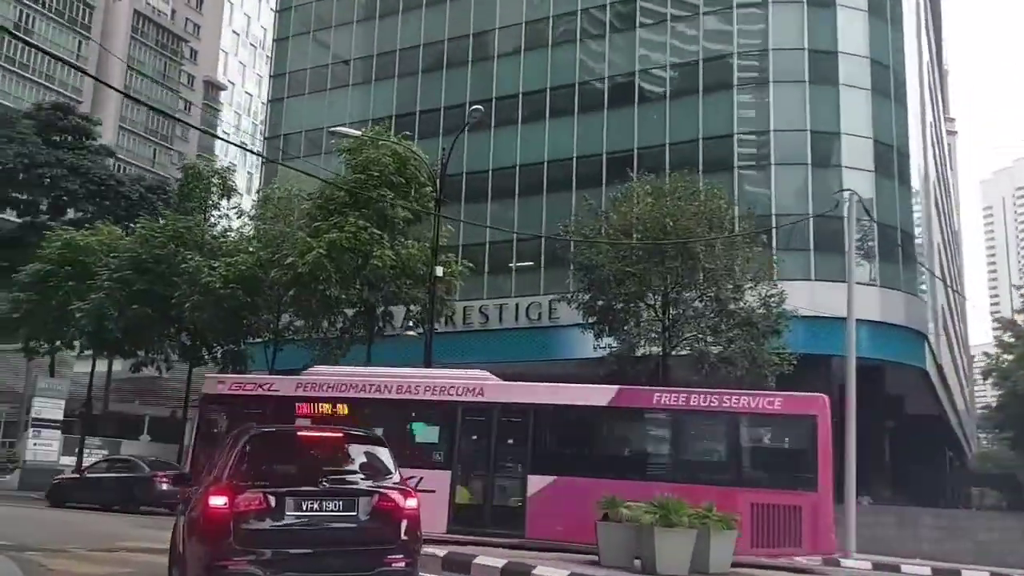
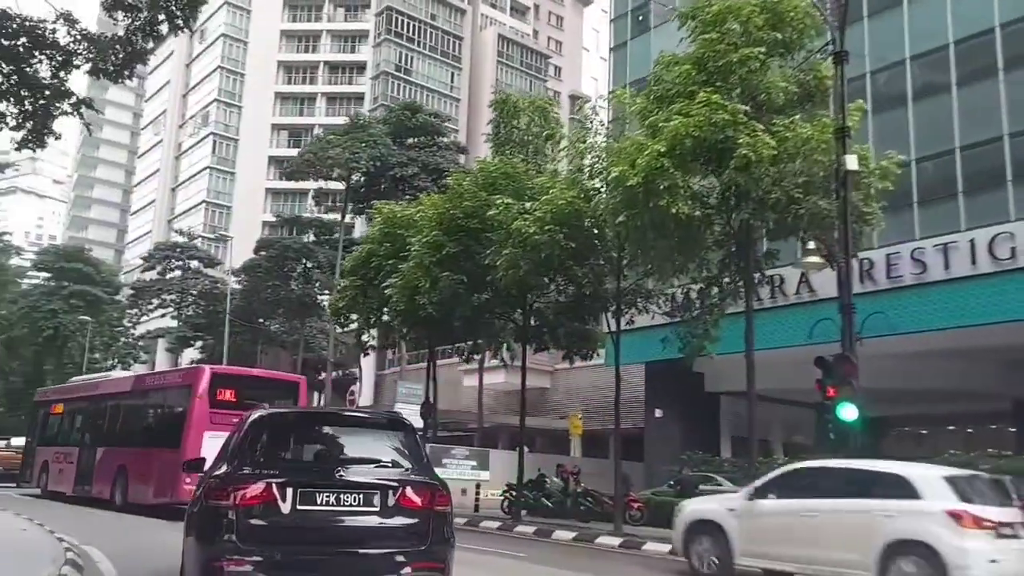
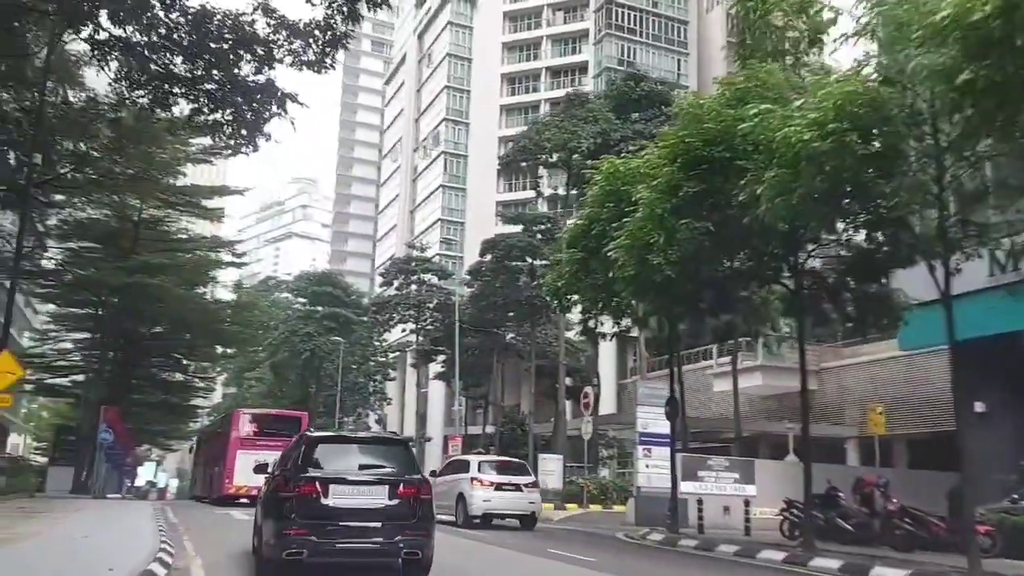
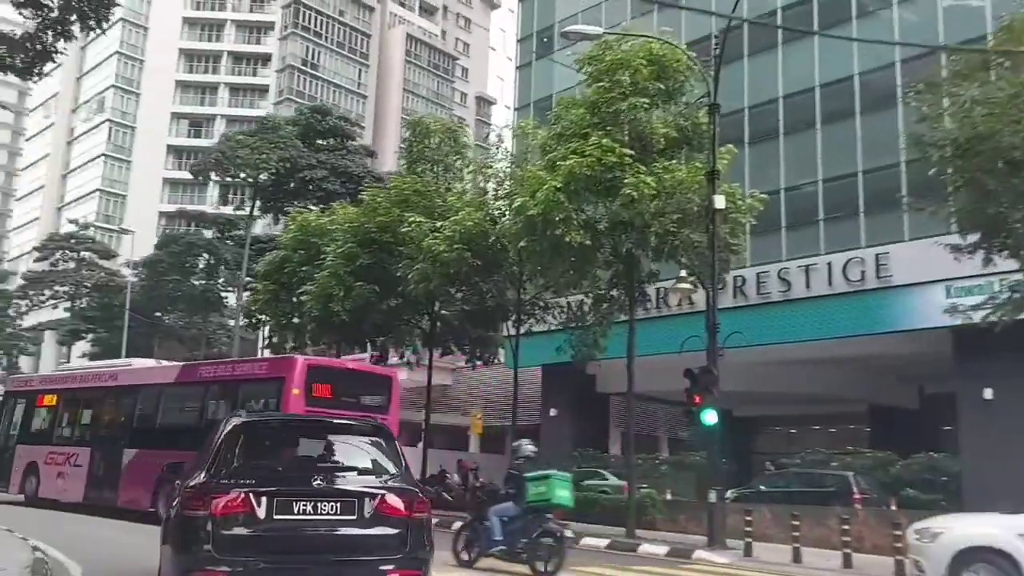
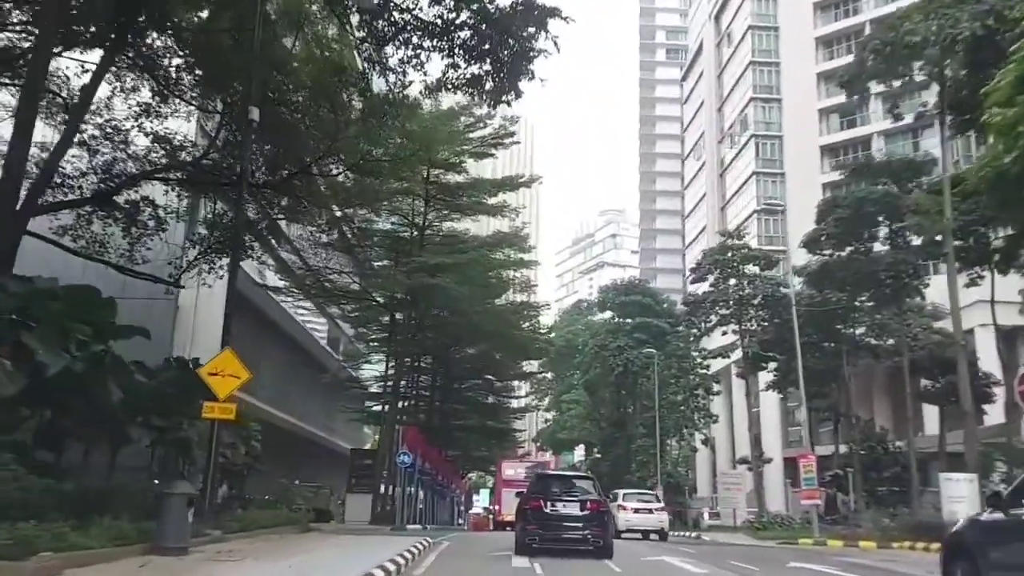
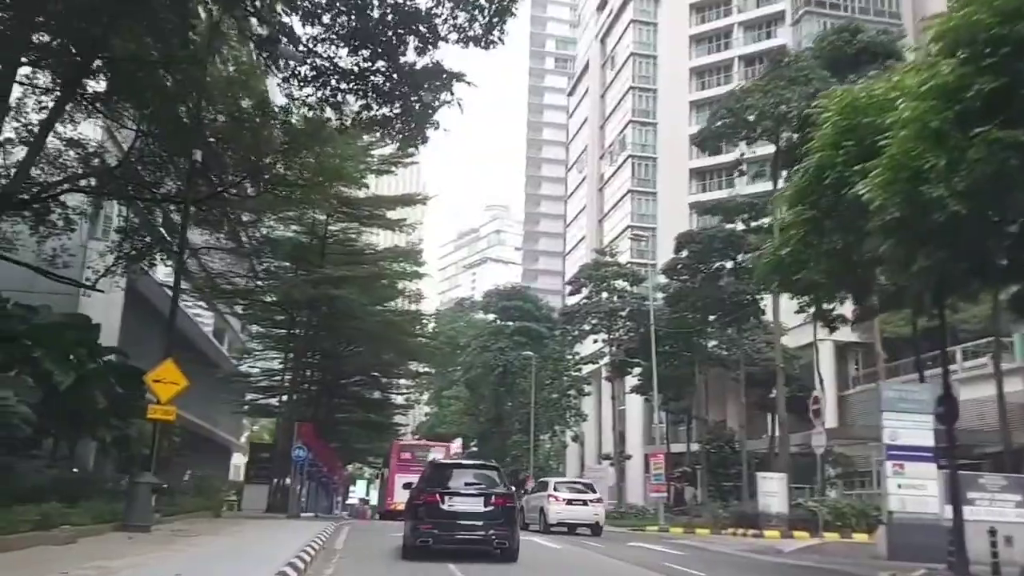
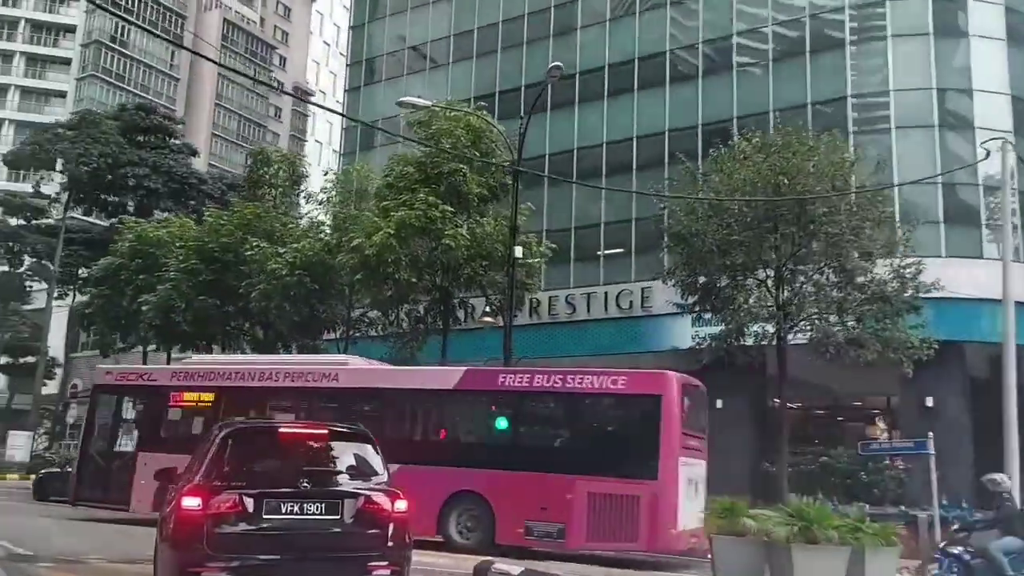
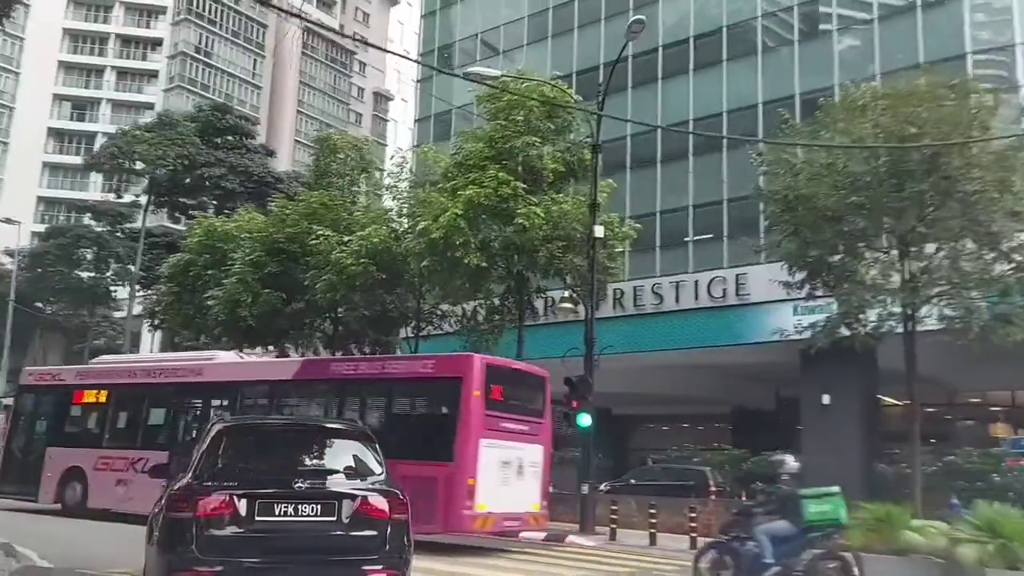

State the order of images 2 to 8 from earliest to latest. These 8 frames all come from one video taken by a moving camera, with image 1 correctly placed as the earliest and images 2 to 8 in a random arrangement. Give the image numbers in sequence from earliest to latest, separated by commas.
7, 8, 4, 2, 3, 6, 5
